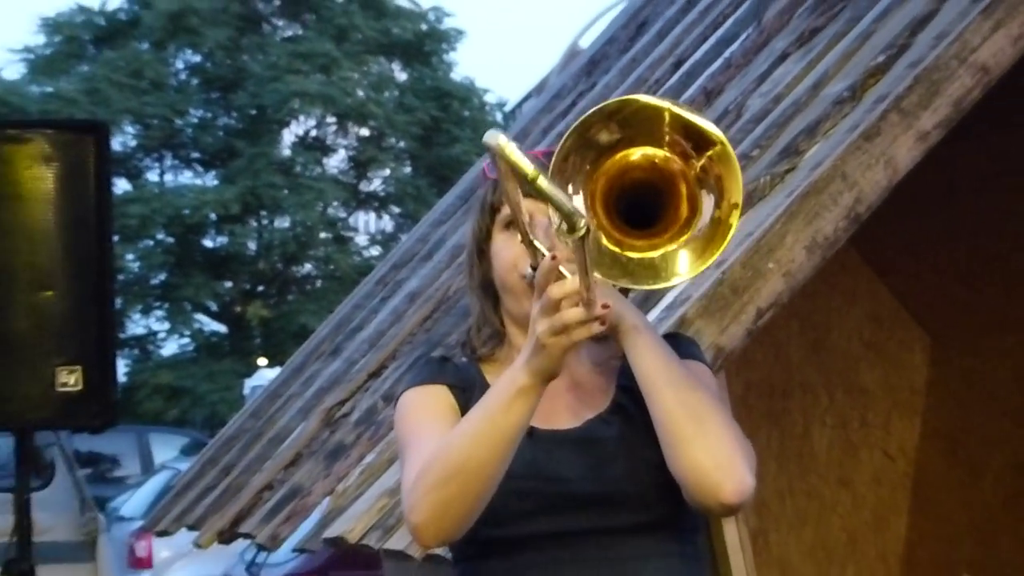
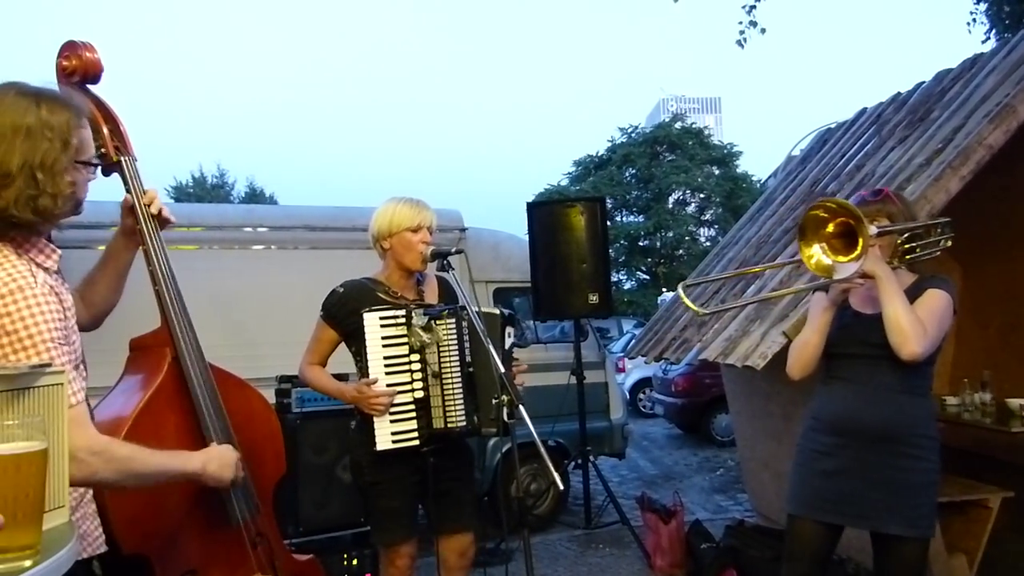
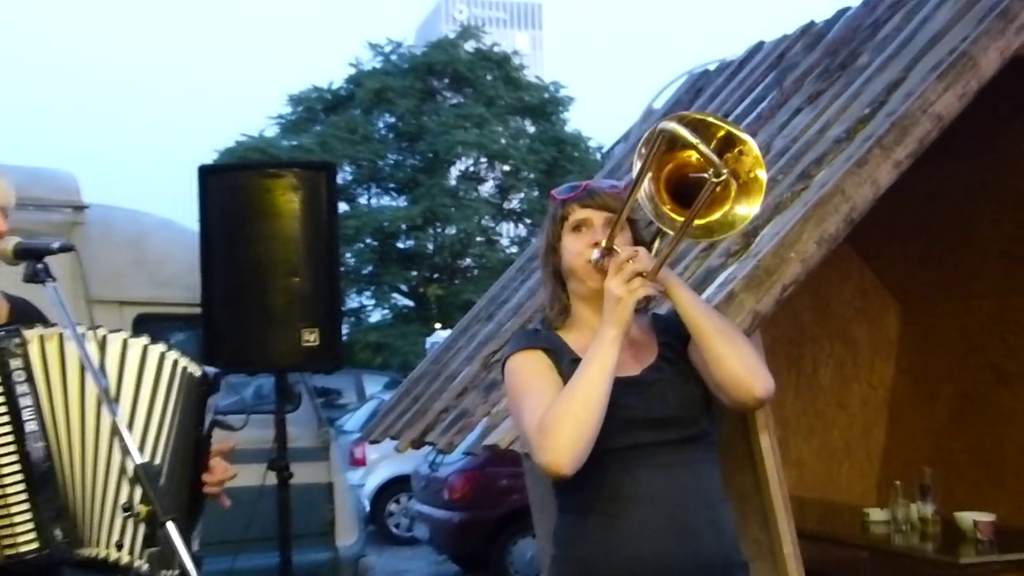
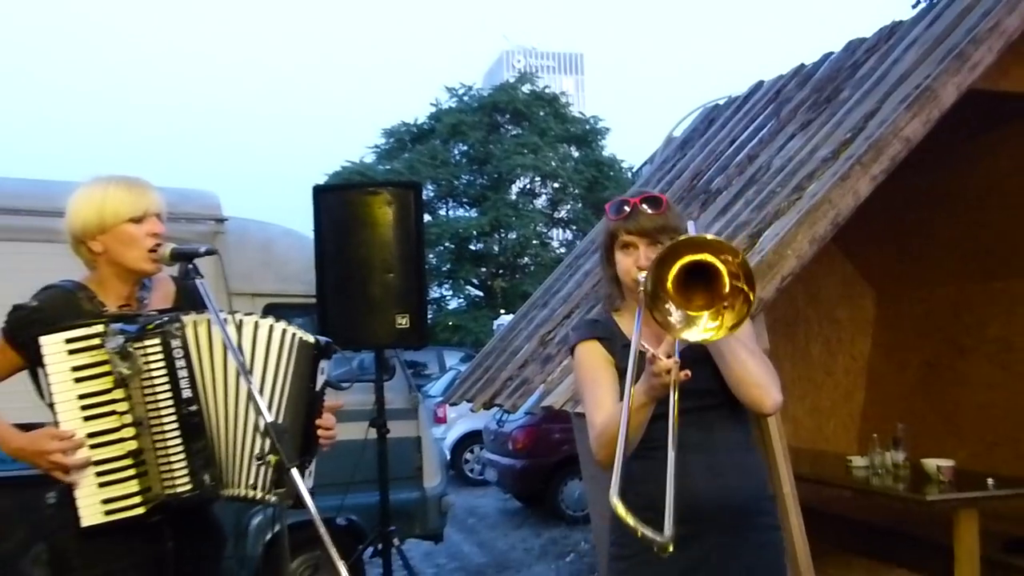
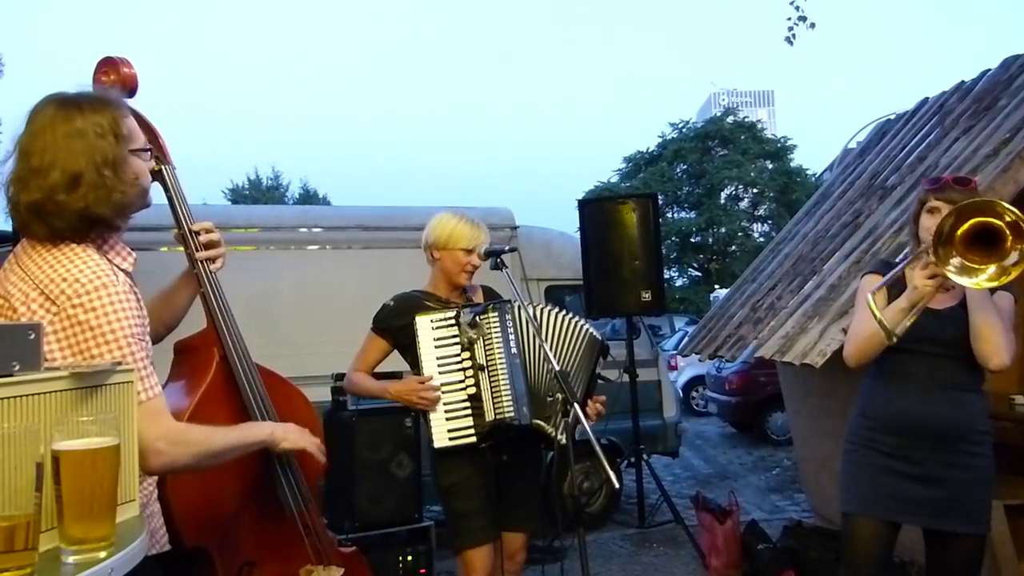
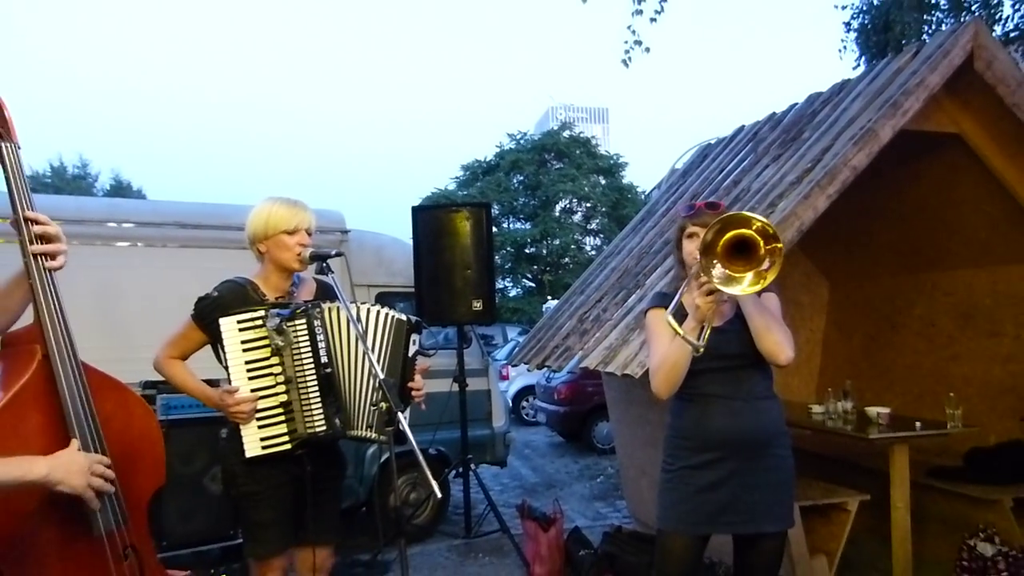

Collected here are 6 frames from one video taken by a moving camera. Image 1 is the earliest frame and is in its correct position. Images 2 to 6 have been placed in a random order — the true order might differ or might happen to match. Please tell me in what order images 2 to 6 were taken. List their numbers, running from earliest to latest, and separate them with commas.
3, 4, 6, 2, 5
